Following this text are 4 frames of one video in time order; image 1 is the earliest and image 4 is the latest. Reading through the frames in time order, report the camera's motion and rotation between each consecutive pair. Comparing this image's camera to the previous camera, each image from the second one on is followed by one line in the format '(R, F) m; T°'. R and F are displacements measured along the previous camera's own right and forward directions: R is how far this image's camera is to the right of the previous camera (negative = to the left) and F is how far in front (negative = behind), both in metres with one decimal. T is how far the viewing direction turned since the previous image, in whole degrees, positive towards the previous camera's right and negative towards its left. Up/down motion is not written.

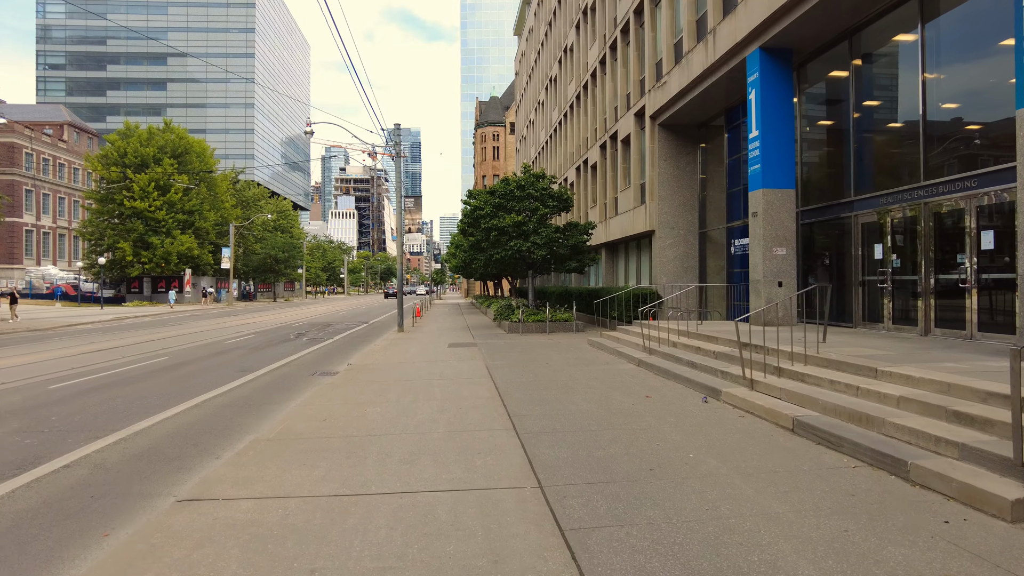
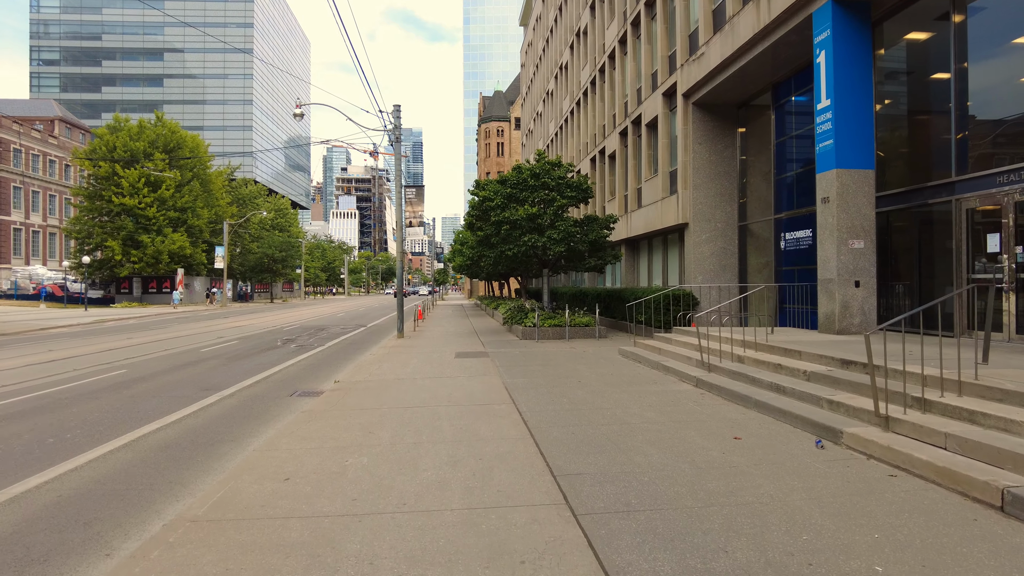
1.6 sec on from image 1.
(-0.3, +2.3) m; 0°
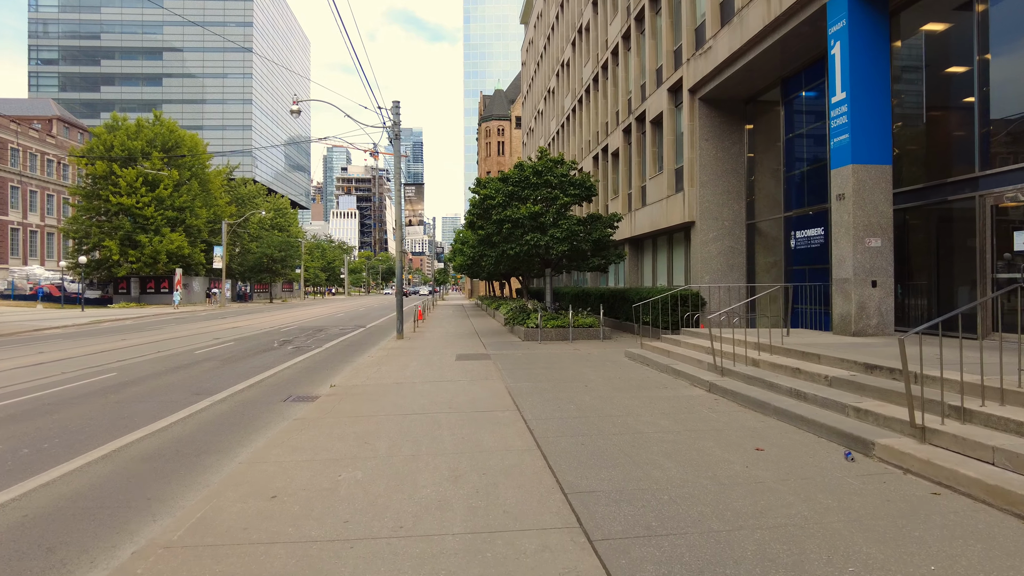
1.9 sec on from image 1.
(0.0, +0.4) m; 0°
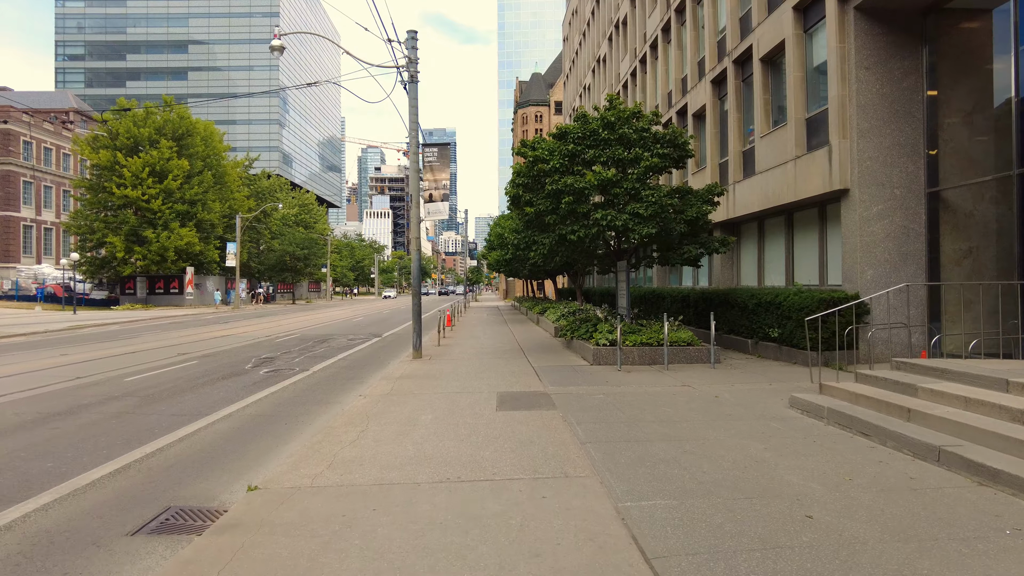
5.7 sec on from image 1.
(-0.6, +5.4) m; -3°
